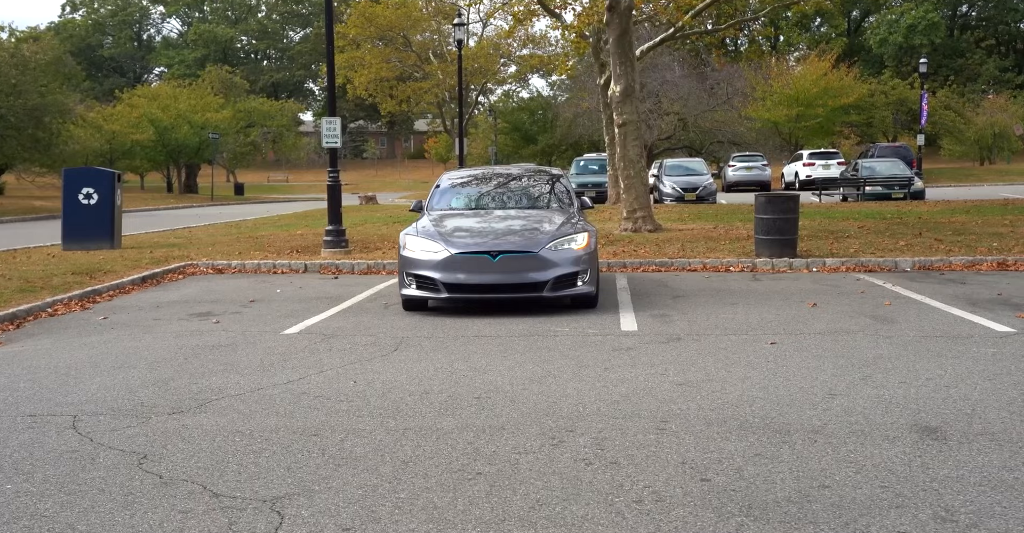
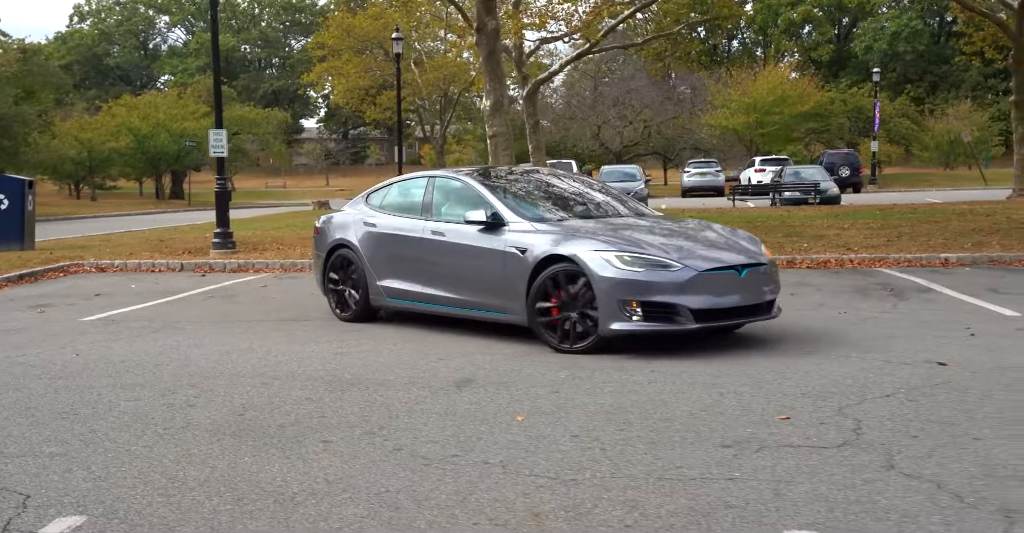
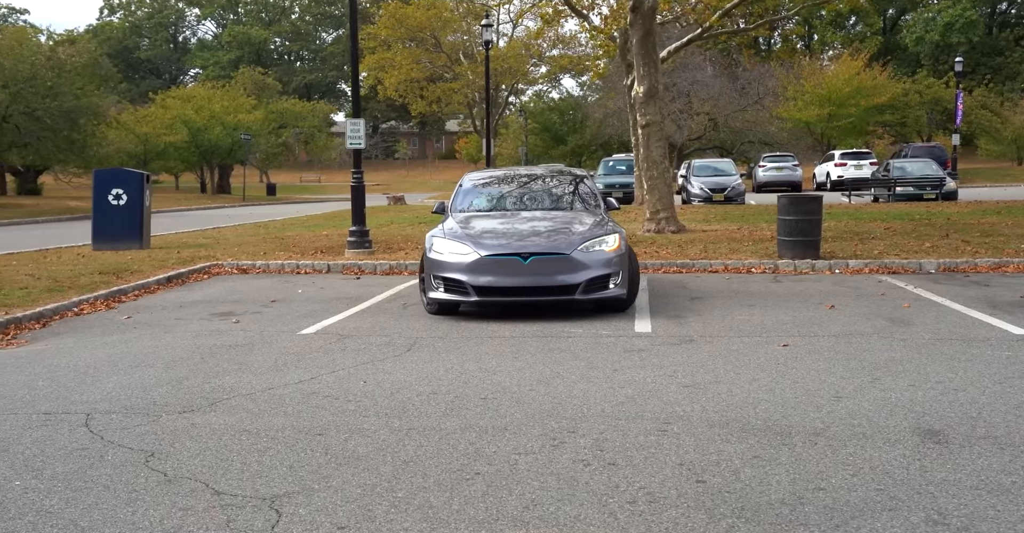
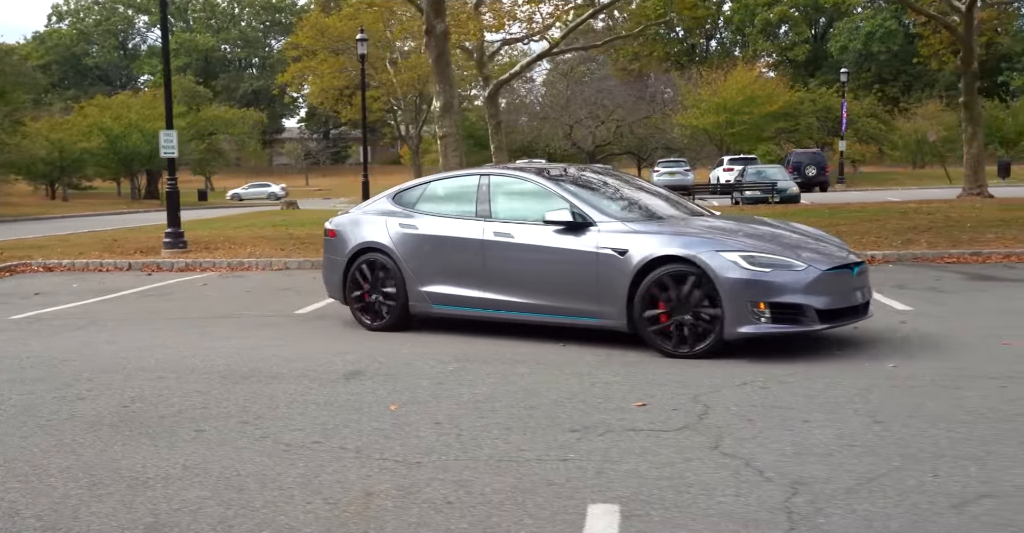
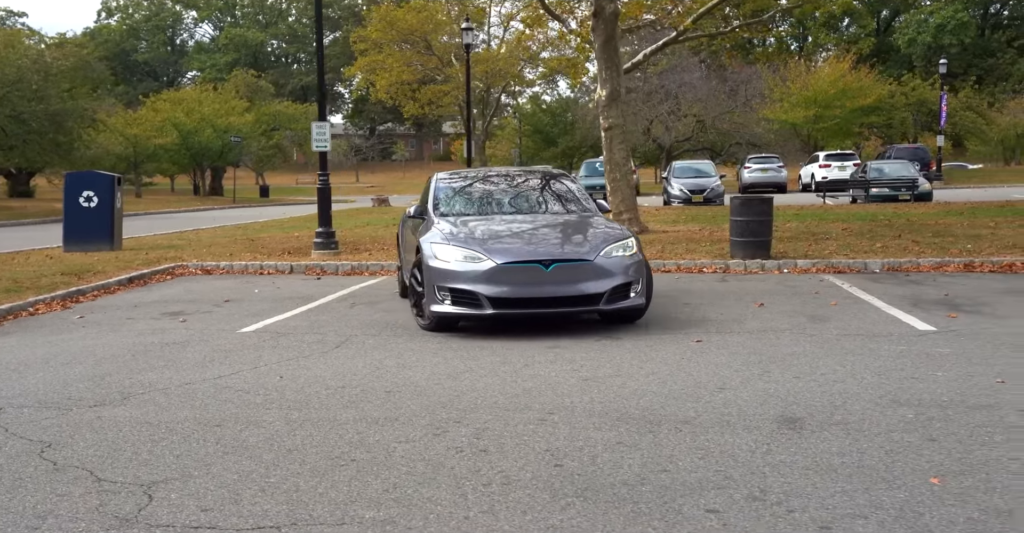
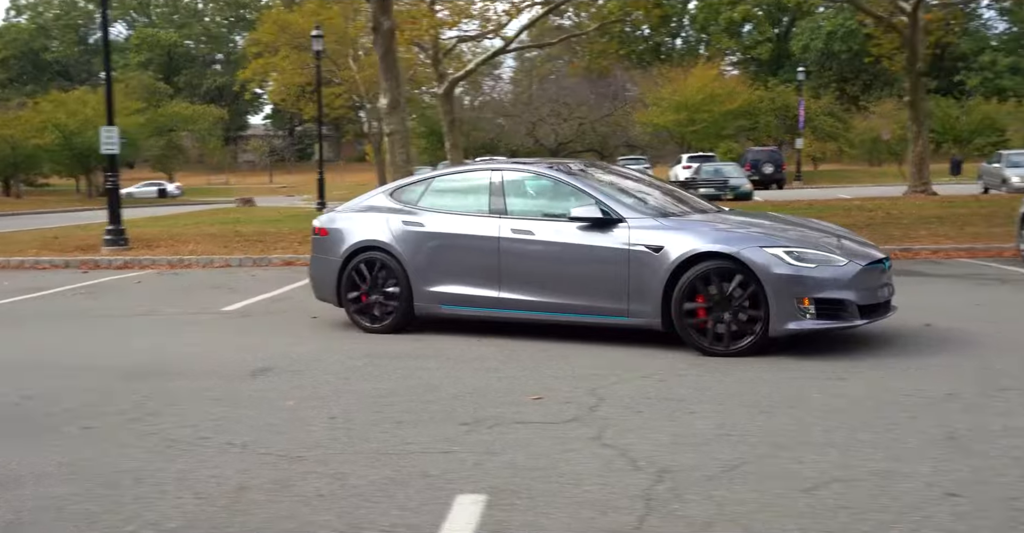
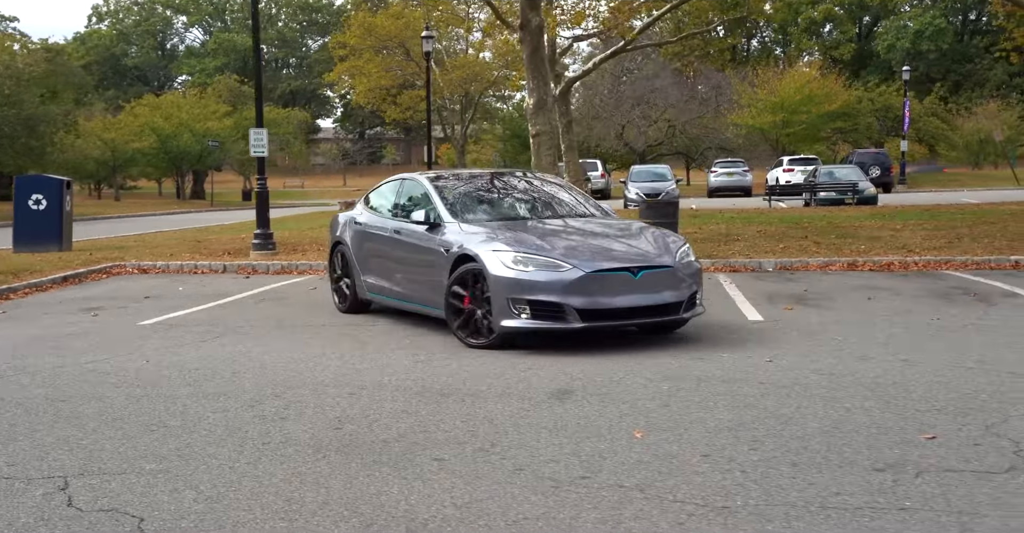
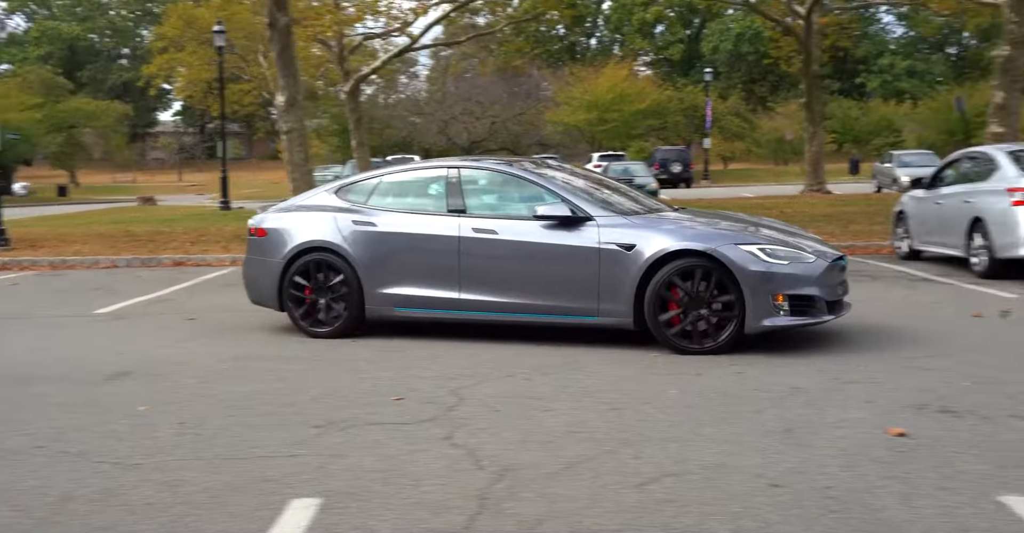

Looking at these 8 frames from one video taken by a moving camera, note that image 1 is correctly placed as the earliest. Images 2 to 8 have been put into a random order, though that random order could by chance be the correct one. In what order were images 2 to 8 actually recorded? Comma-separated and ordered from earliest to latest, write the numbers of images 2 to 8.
3, 5, 7, 2, 4, 6, 8
